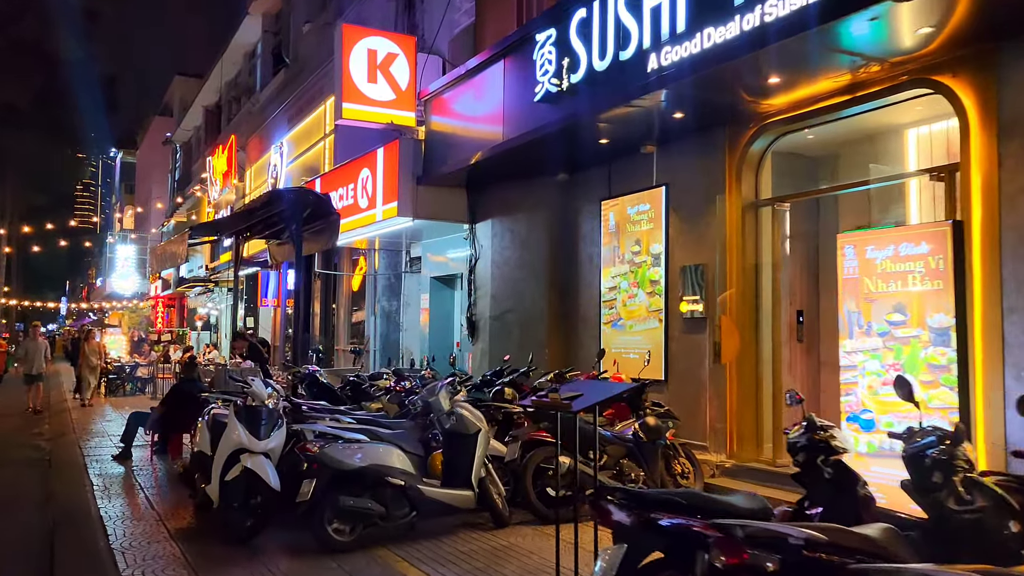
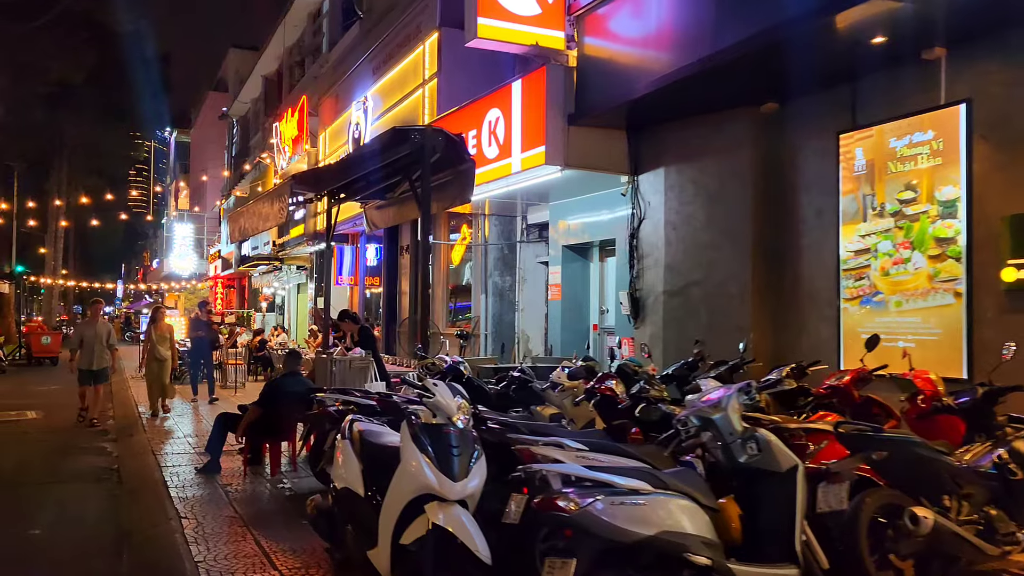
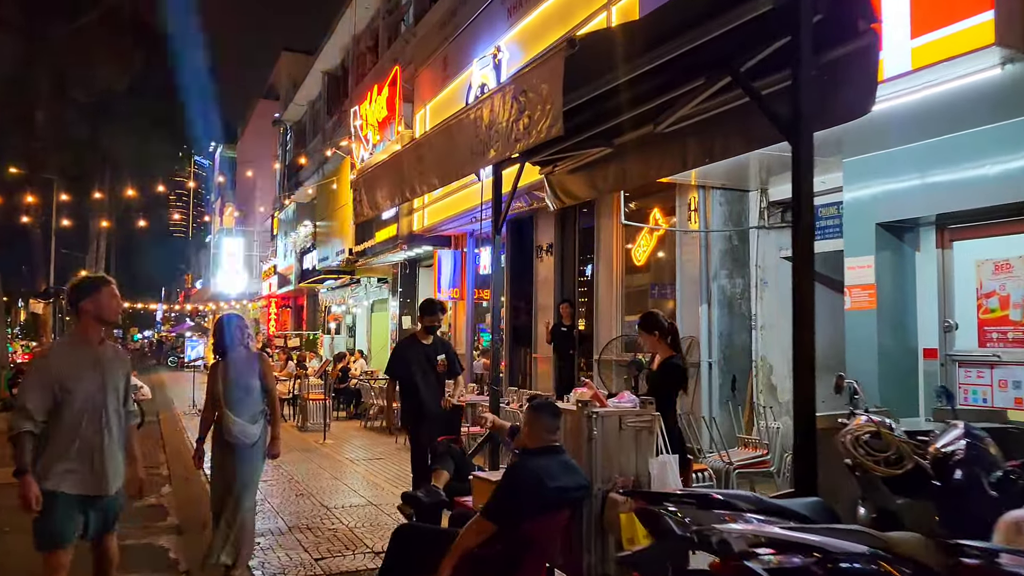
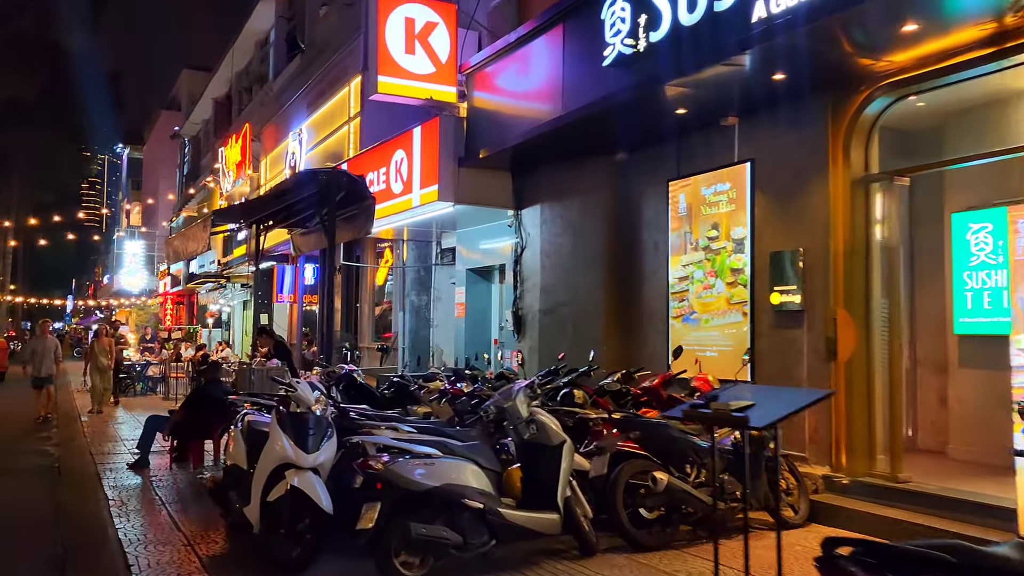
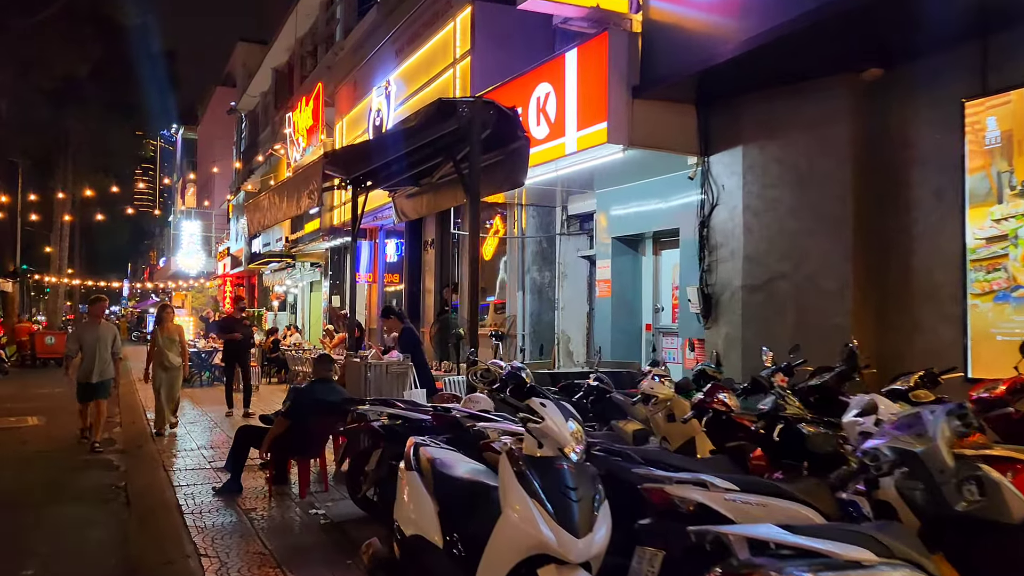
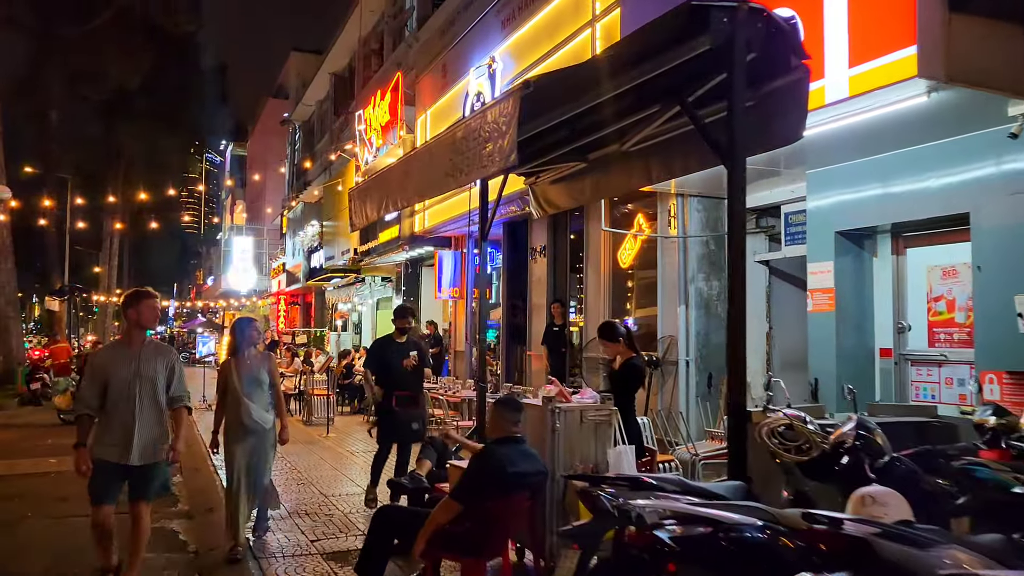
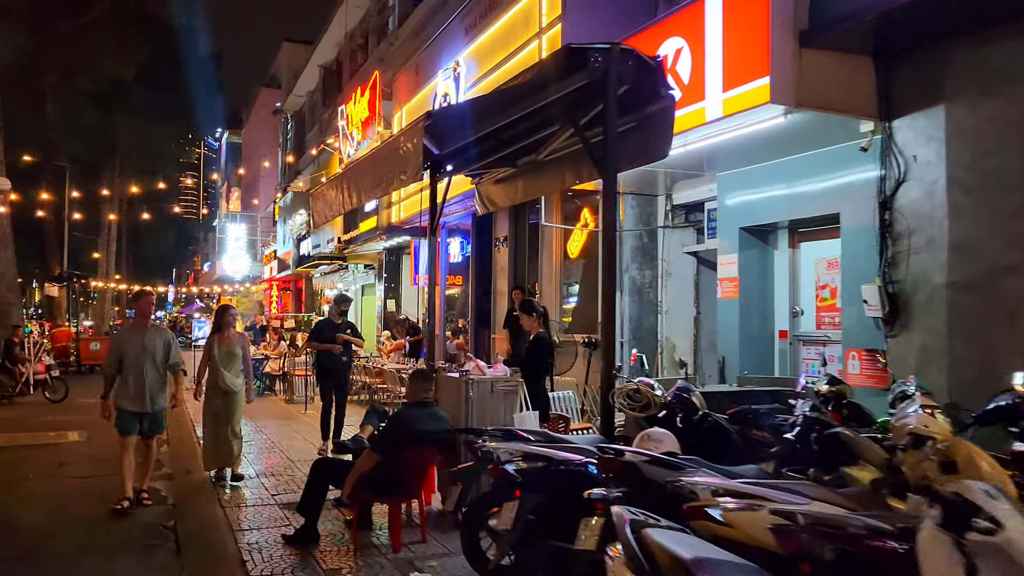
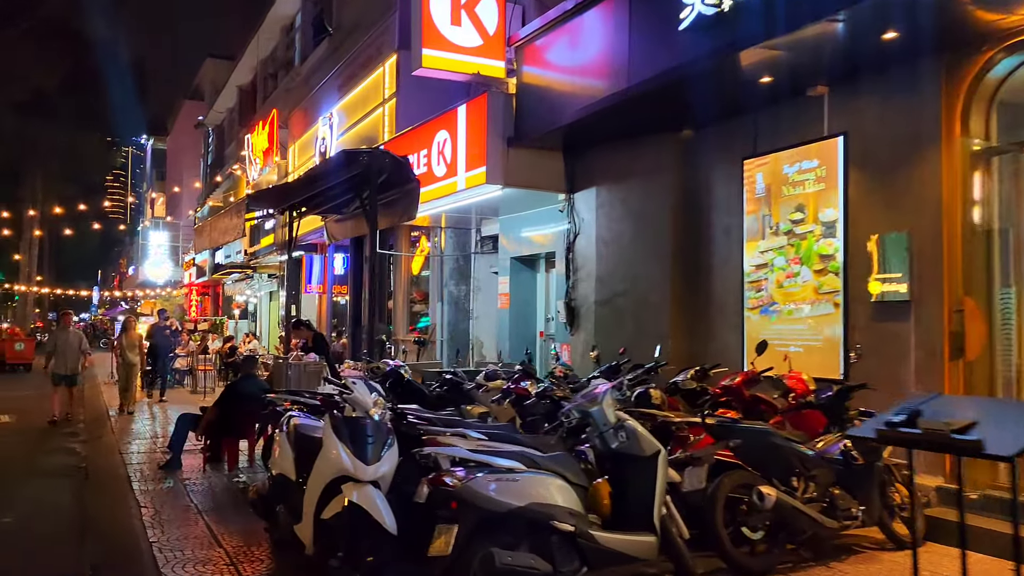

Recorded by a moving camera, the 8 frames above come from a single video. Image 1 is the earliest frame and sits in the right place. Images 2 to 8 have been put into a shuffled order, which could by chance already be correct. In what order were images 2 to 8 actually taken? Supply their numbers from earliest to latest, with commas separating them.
4, 8, 2, 5, 7, 6, 3
